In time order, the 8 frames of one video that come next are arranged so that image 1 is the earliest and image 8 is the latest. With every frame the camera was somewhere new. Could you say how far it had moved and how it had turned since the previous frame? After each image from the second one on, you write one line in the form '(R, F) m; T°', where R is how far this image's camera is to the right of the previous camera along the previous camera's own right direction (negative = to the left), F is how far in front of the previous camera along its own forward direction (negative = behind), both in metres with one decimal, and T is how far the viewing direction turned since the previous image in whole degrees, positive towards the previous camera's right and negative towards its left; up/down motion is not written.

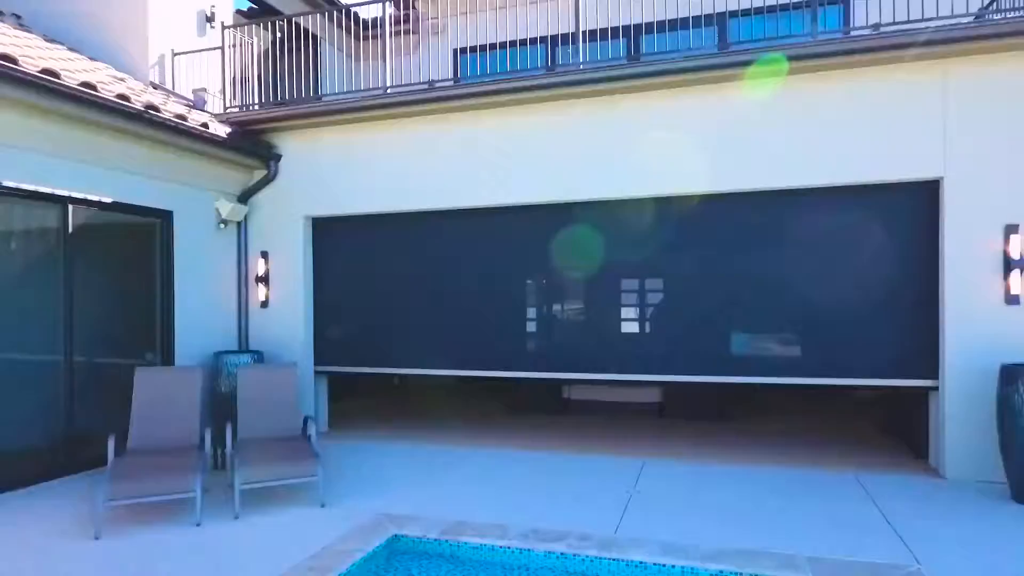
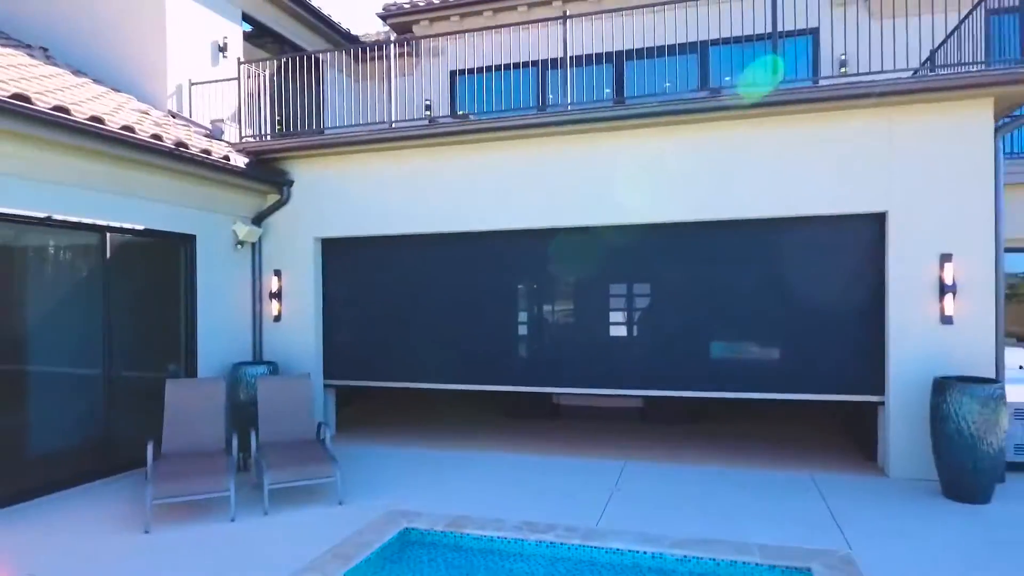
(0.0, -0.6) m; +1°
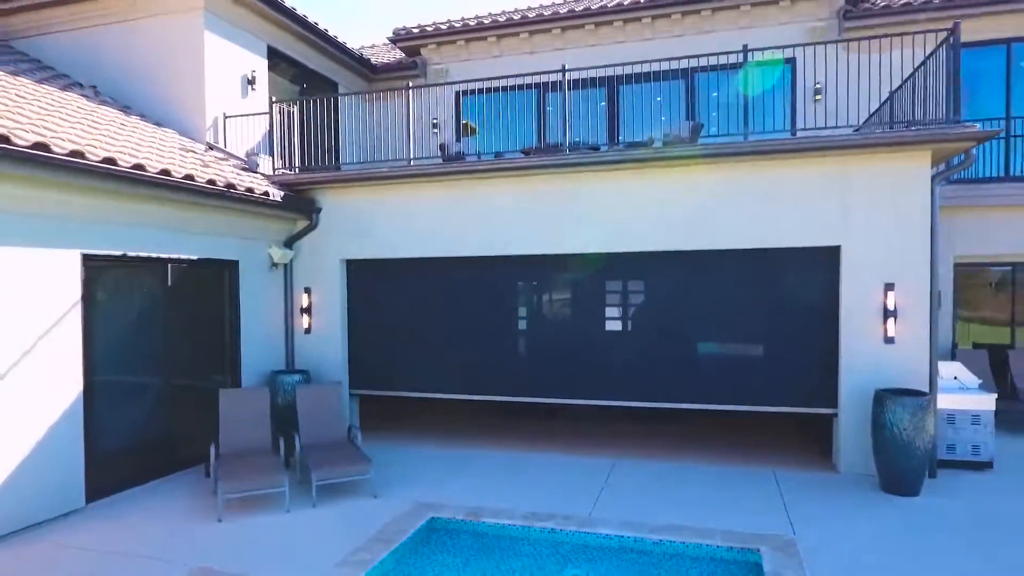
(-0.1, -0.9) m; 0°
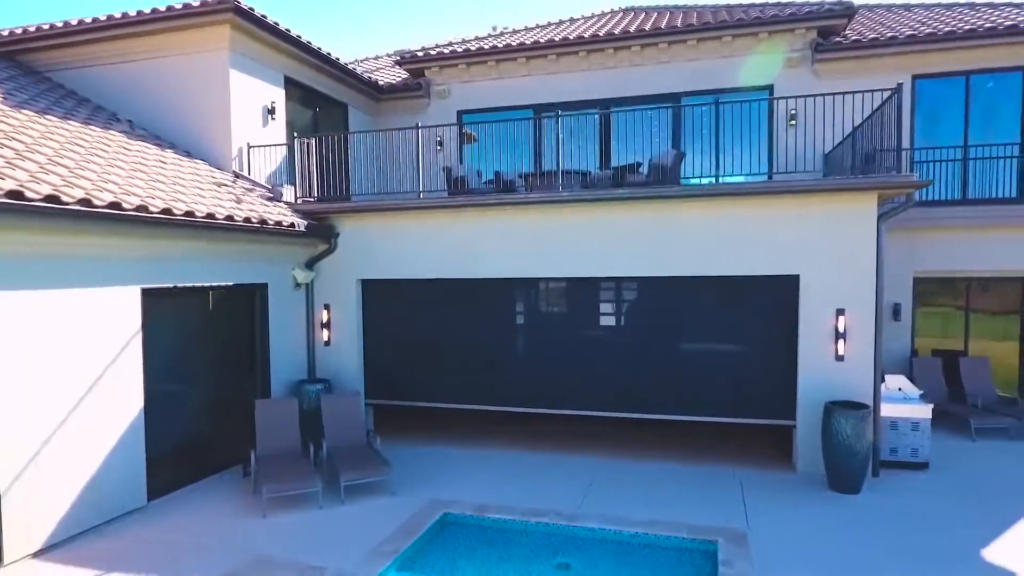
(0.0, -0.9) m; 0°
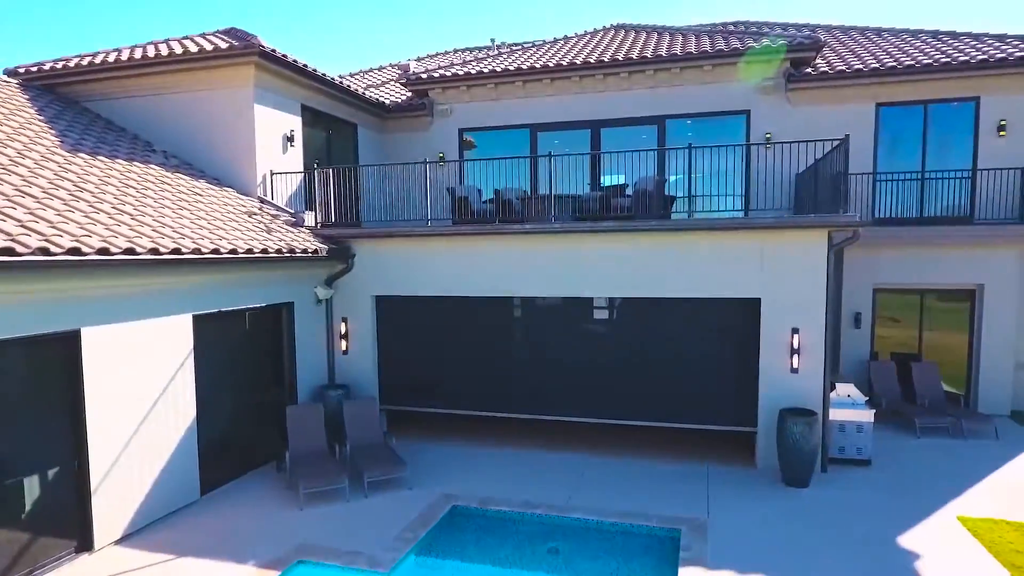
(0.0, -1.1) m; 0°
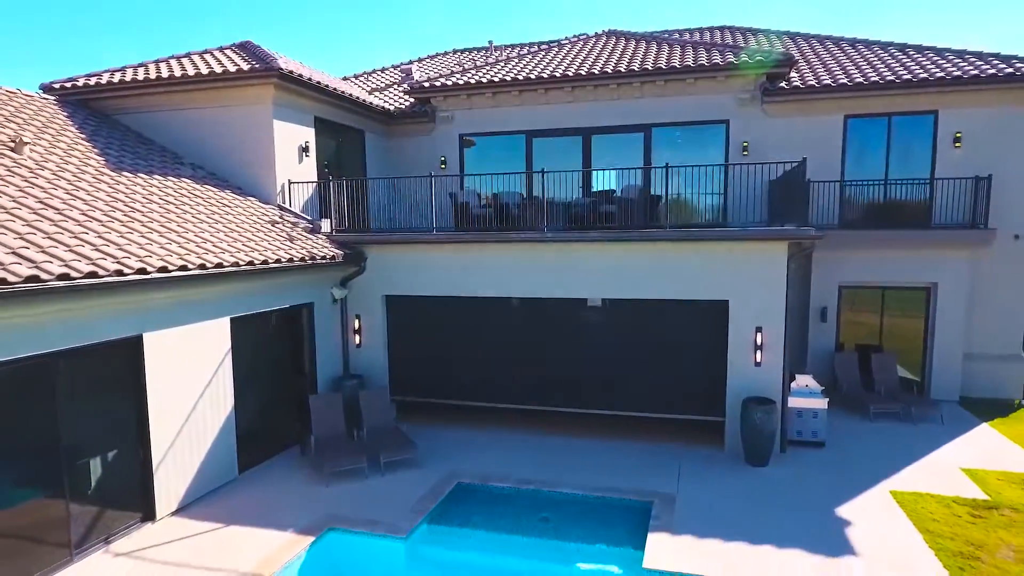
(0.0, -1.1) m; 0°
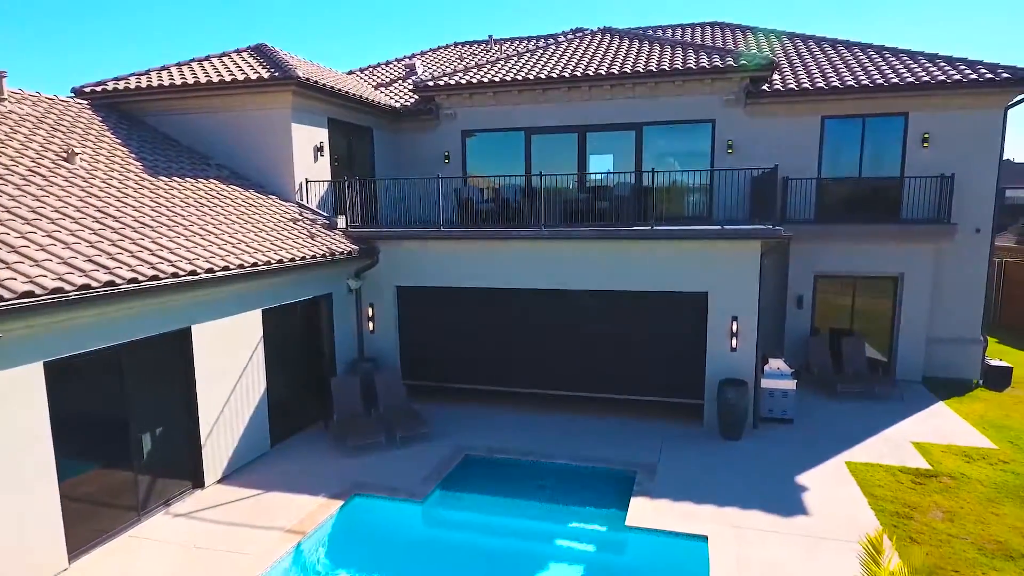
(-0.1, -1.1) m; 0°
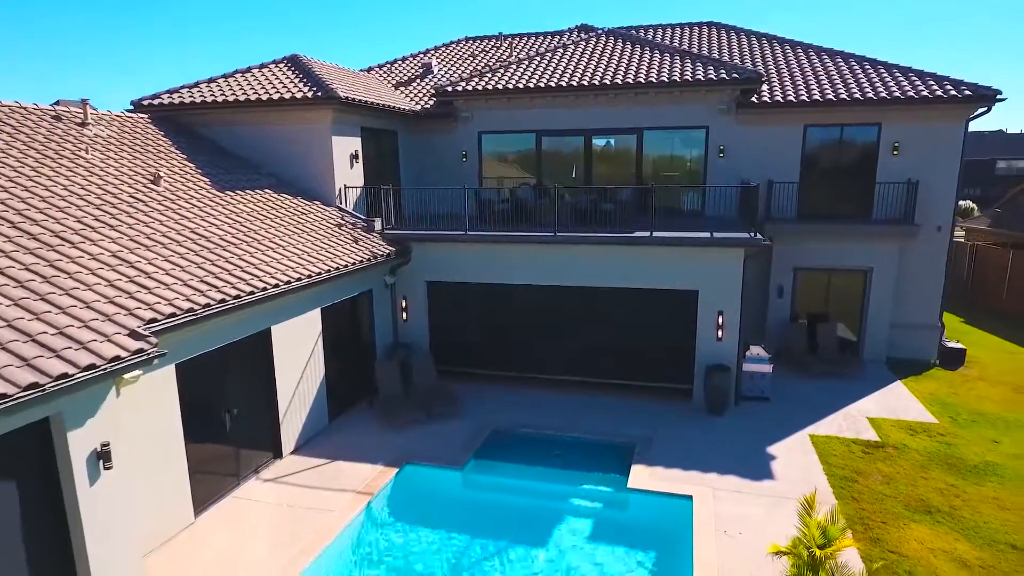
(-0.4, -1.8) m; 0°
